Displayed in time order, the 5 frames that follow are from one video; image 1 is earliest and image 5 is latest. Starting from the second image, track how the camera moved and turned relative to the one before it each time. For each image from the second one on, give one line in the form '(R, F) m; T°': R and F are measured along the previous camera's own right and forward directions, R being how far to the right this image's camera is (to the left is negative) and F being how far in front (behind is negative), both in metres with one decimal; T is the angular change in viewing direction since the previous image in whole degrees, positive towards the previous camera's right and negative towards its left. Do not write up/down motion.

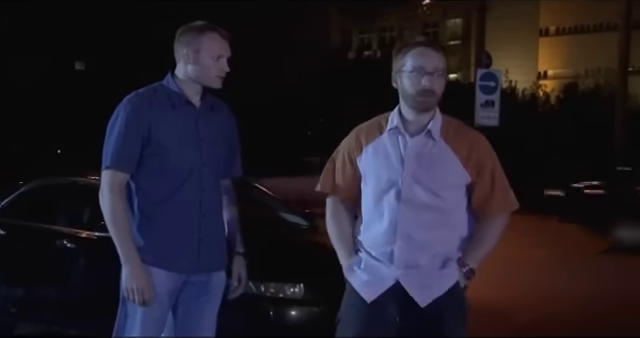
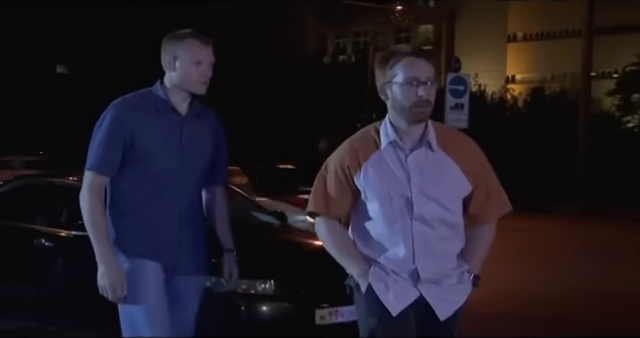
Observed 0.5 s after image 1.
(0.0, -0.4) m; +1°
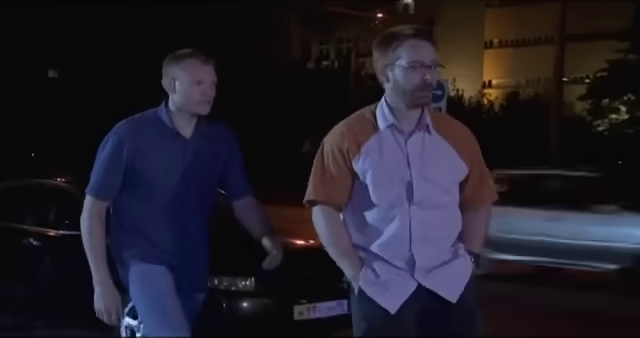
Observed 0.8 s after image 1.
(-0.1, -0.5) m; +1°
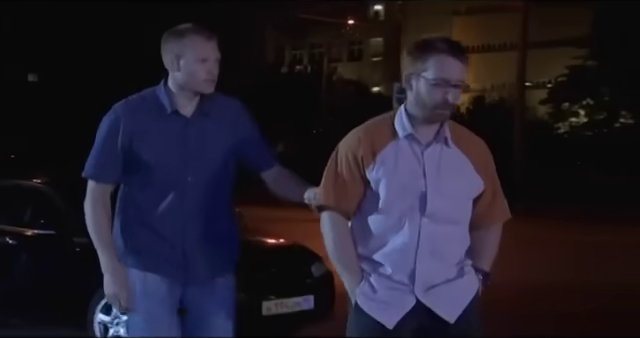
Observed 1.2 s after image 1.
(0.0, -0.5) m; +1°
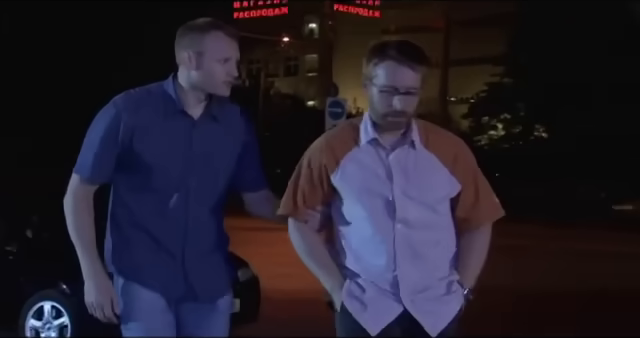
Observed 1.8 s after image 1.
(+0.1, -0.9) m; +3°
